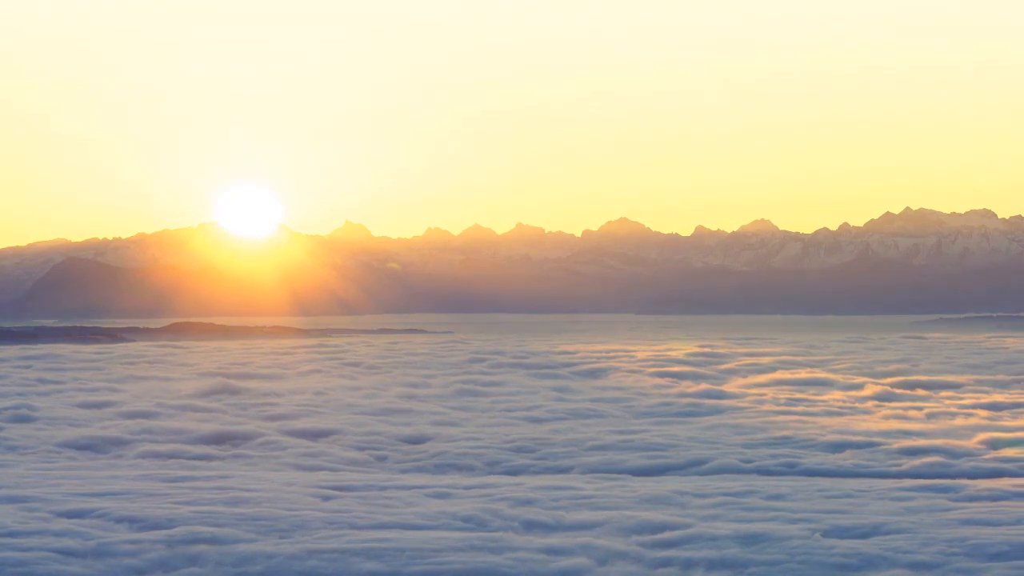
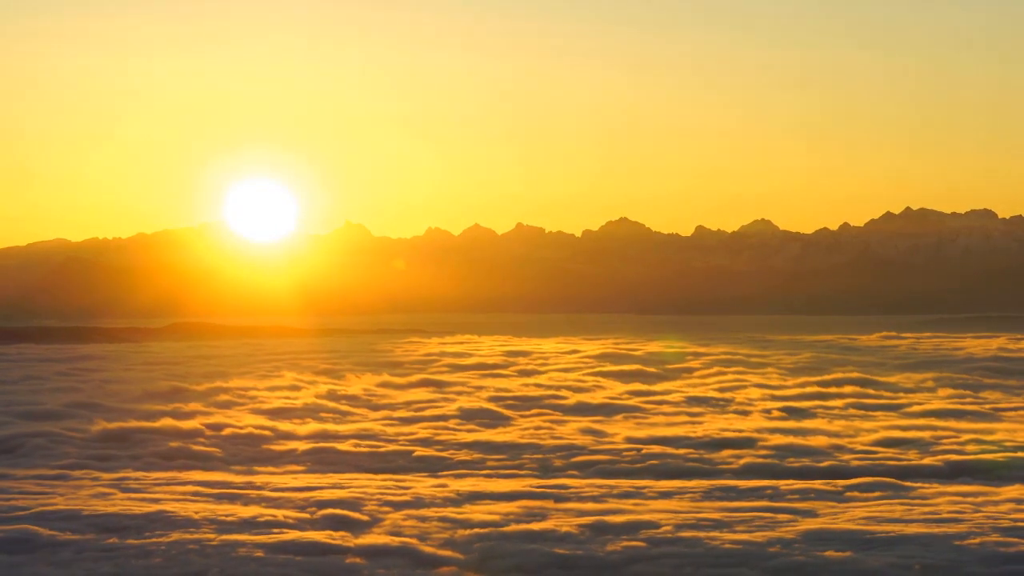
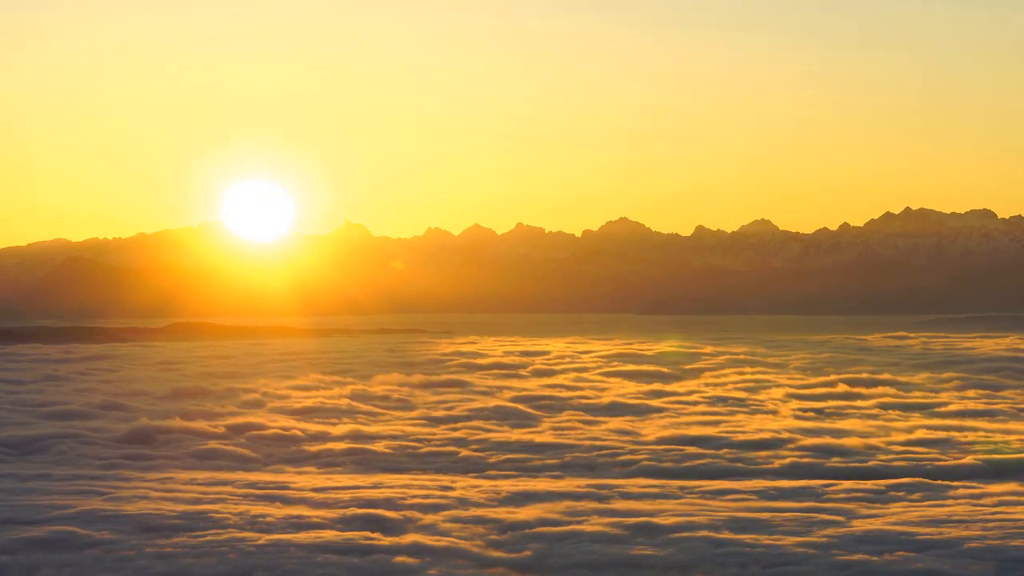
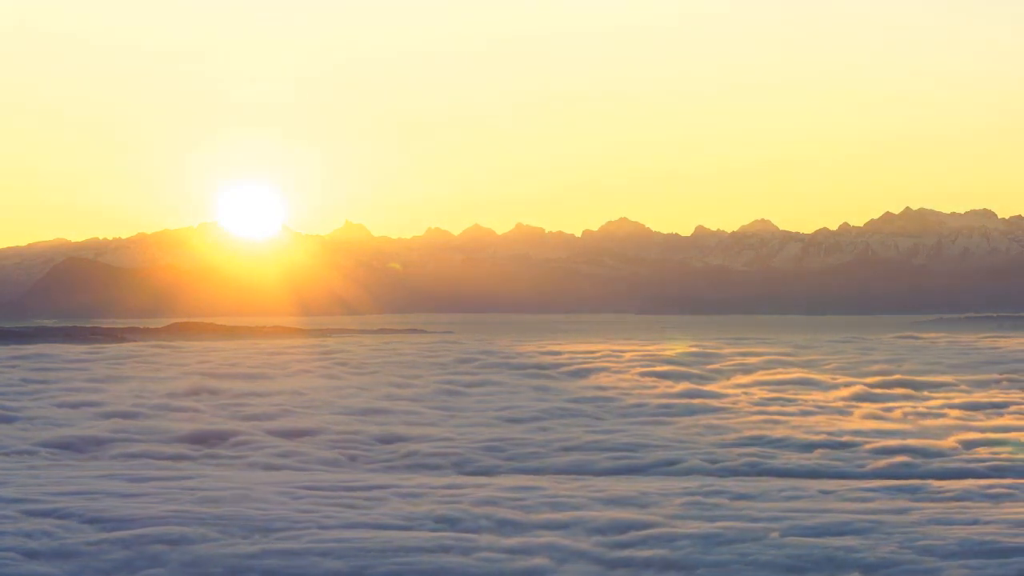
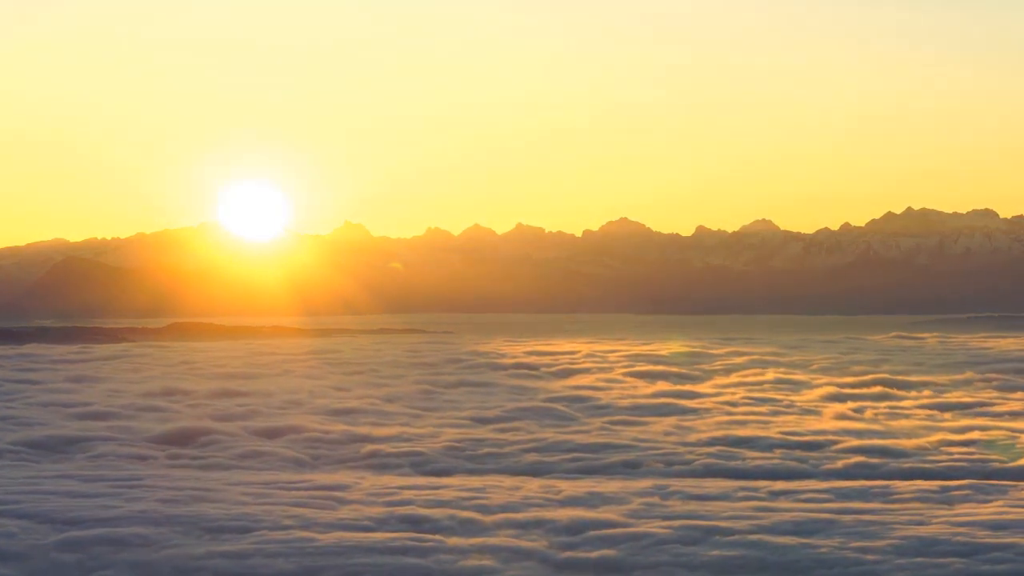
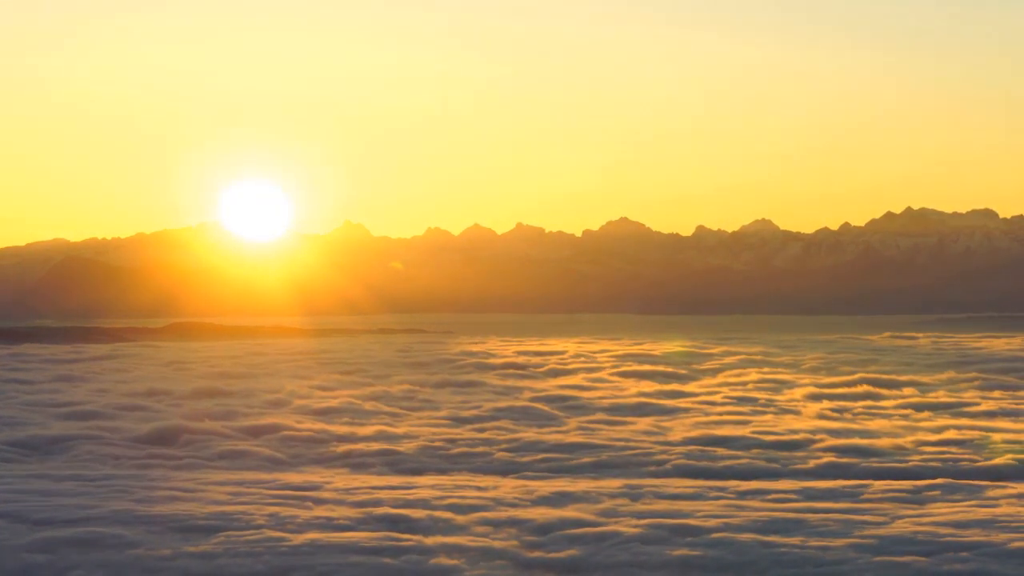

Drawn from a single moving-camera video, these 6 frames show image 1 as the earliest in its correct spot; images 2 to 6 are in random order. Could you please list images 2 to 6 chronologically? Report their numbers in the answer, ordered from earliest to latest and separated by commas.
4, 5, 6, 3, 2
